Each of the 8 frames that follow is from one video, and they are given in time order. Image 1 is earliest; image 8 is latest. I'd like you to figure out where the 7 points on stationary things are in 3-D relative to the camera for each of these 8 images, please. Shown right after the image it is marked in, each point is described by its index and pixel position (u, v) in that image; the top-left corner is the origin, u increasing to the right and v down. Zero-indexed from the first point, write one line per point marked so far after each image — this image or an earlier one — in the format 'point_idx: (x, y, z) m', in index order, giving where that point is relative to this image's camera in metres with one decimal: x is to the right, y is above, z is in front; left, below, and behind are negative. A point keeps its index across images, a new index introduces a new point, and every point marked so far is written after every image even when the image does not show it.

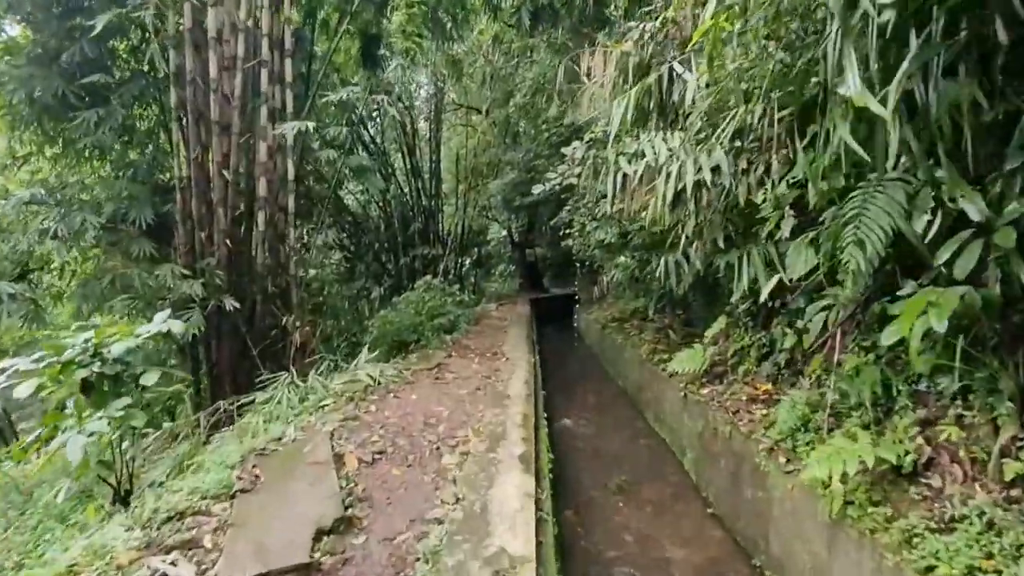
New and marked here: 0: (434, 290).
0: (-1.1, 0.0, +7.2) m
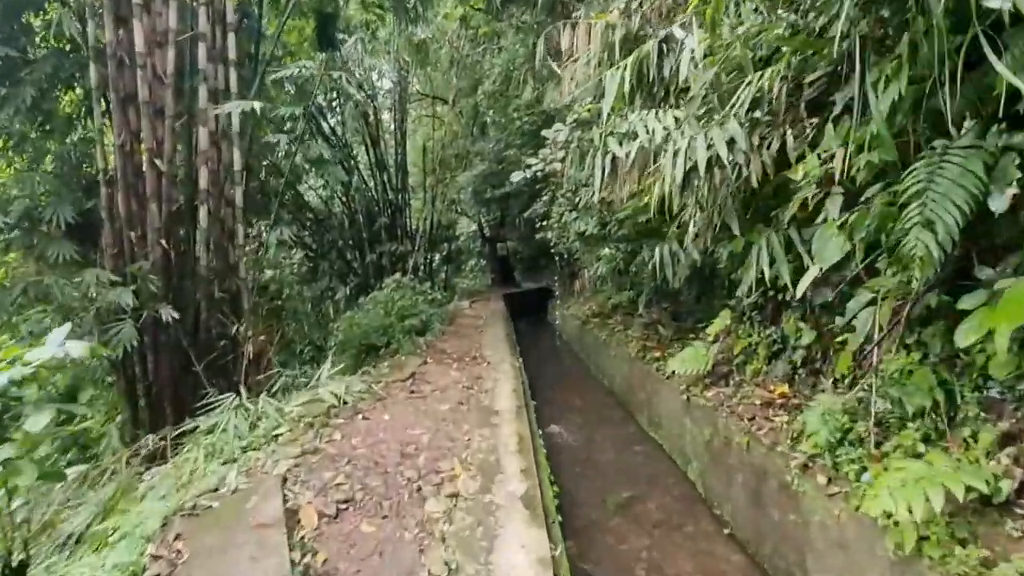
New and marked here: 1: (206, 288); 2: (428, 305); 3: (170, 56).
0: (-1.4, 0.0, +6.8) m
1: (-2.1, 0.0, +3.6) m
2: (-1.1, -0.2, +6.7) m
3: (-2.2, +1.5, +3.2) m
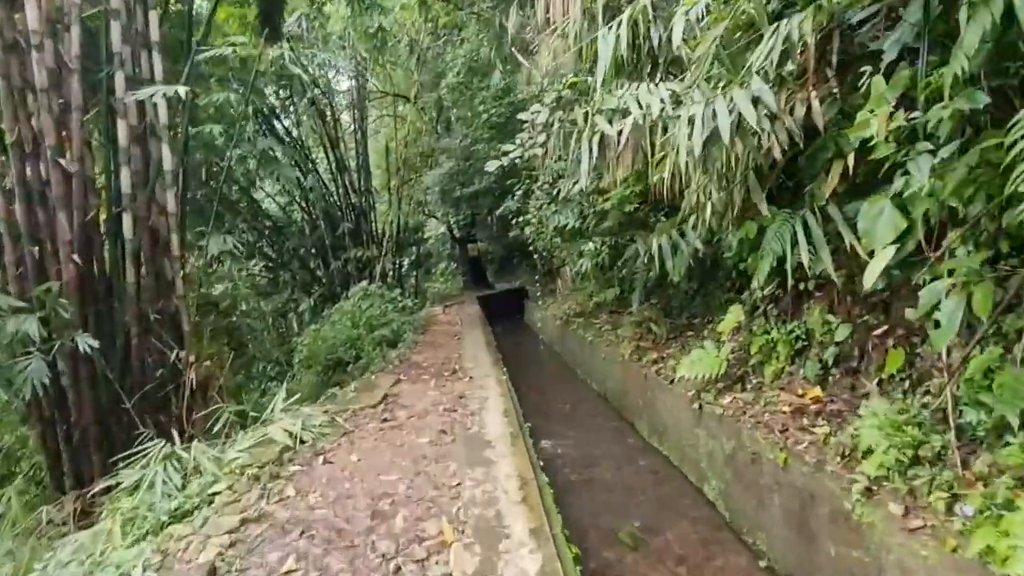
0: (-1.7, -0.1, +6.3) m
1: (-2.2, -0.1, +3.0) m
2: (-1.4, -0.3, +6.2) m
3: (-2.3, +1.3, +2.7) m
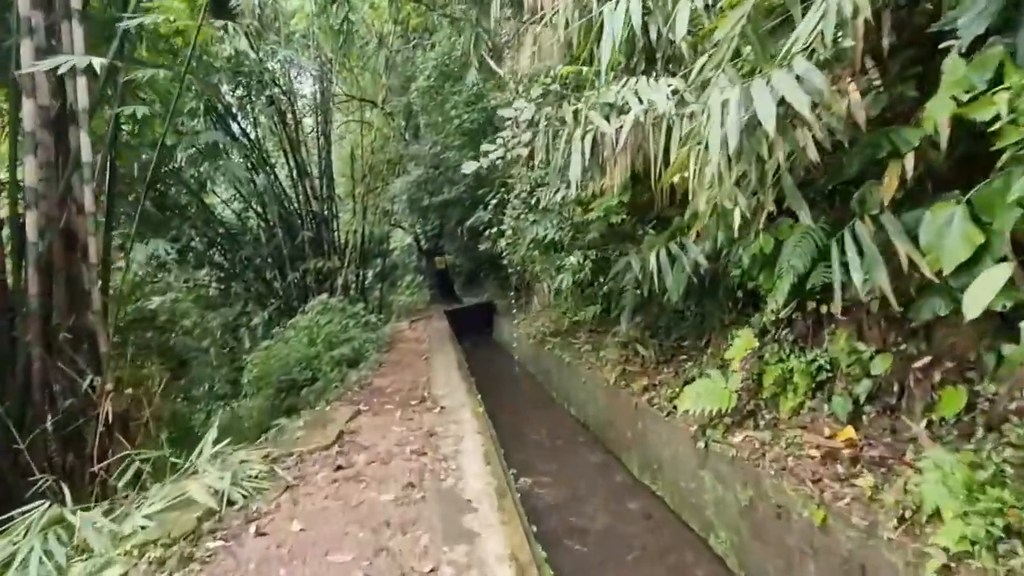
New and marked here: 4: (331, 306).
0: (-2.0, -0.2, +5.8) m
1: (-2.3, -0.2, +2.5) m
2: (-1.7, -0.4, +5.7) m
3: (-2.4, +1.3, +2.2) m
4: (-2.1, -0.2, +5.9) m
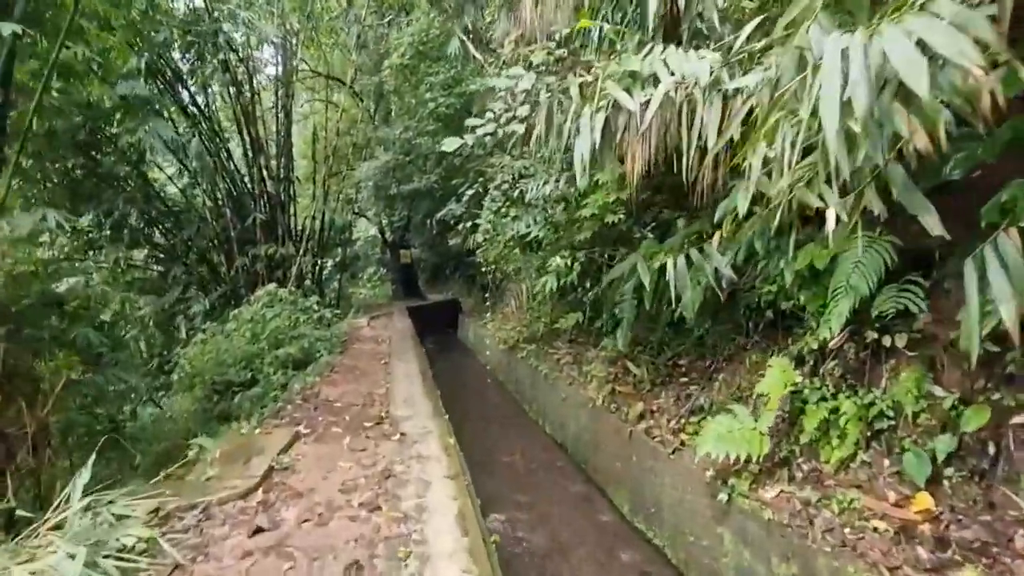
0: (-2.3, -0.1, +5.2) m
1: (-2.4, -0.1, +1.9) m
2: (-2.0, -0.4, +5.1) m
3: (-2.3, +1.4, +1.6) m
4: (-2.4, -0.1, +5.3) m
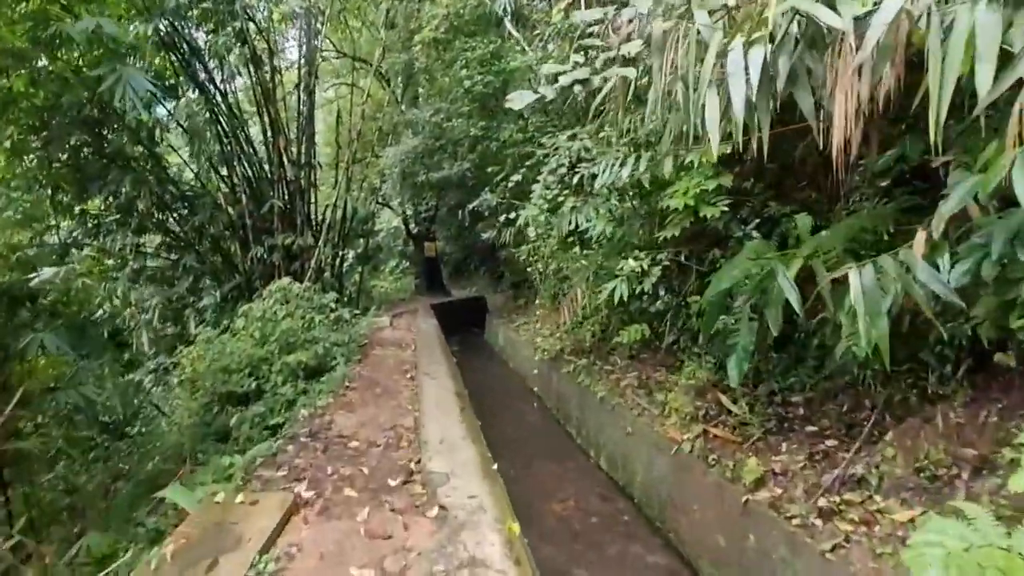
0: (-1.9, -0.1, +4.6) m
1: (-2.1, -0.1, +1.3) m
2: (-1.6, -0.3, +4.5) m
3: (-2.0, +1.4, +1.0) m
4: (-2.0, -0.1, +4.7) m
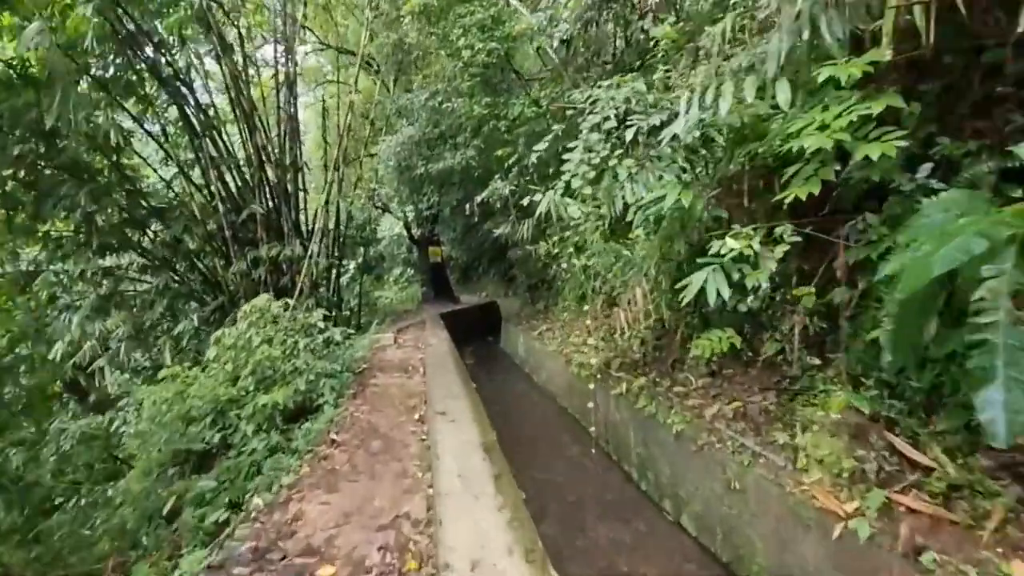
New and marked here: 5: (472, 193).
0: (-1.7, -0.2, +3.7) m
1: (-2.0, -0.2, +0.4) m
2: (-1.4, -0.4, +3.7) m
3: (-2.0, +1.2, +0.1) m
4: (-1.8, -0.2, +3.8) m
5: (-0.5, +1.3, +6.7) m
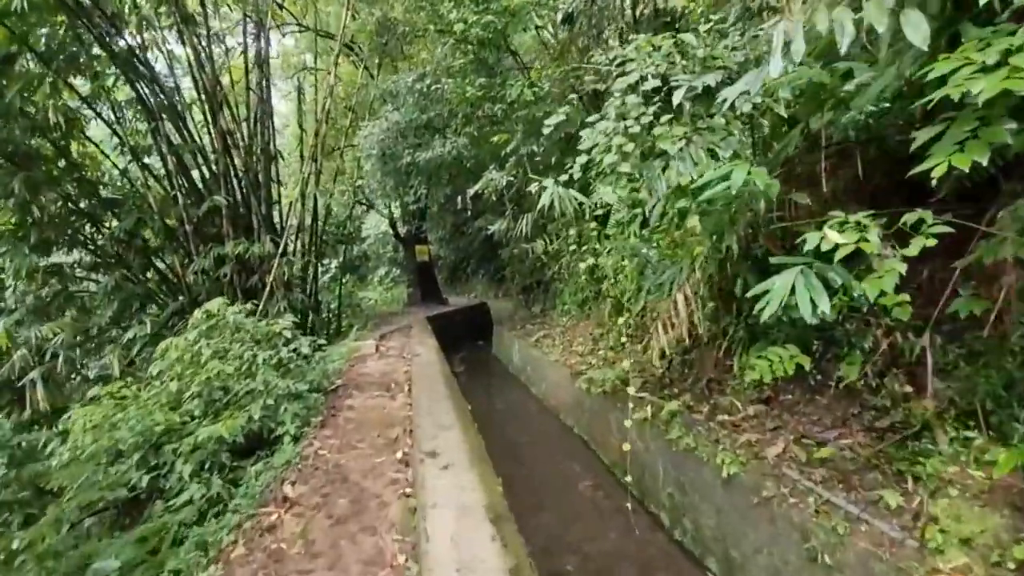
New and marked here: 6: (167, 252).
0: (-1.7, -0.3, +3.1) m
1: (-1.9, -0.2, -0.2) m
2: (-1.4, -0.5, +3.1) m
3: (-1.9, +1.2, -0.5) m
4: (-1.8, -0.2, +3.2) m
5: (-0.6, +1.3, +6.1) m
6: (-3.0, +0.3, +4.2) m
